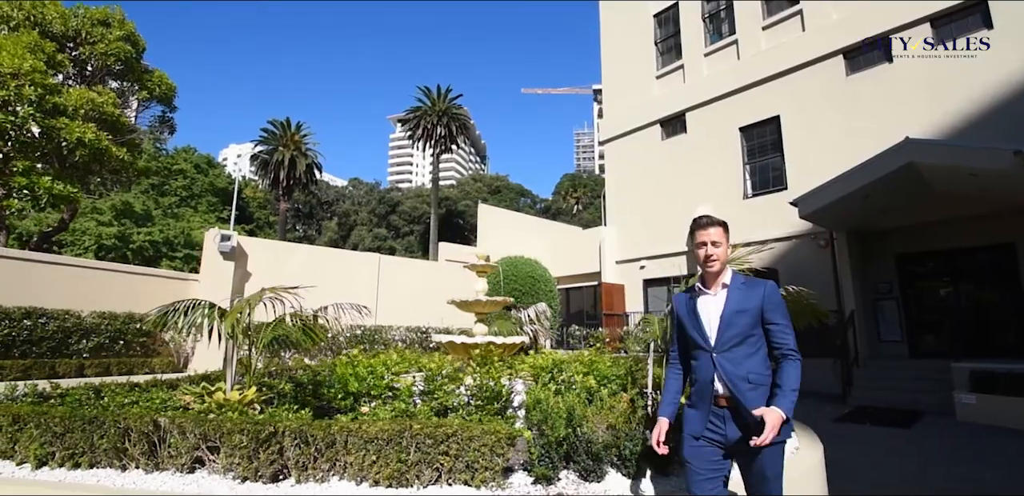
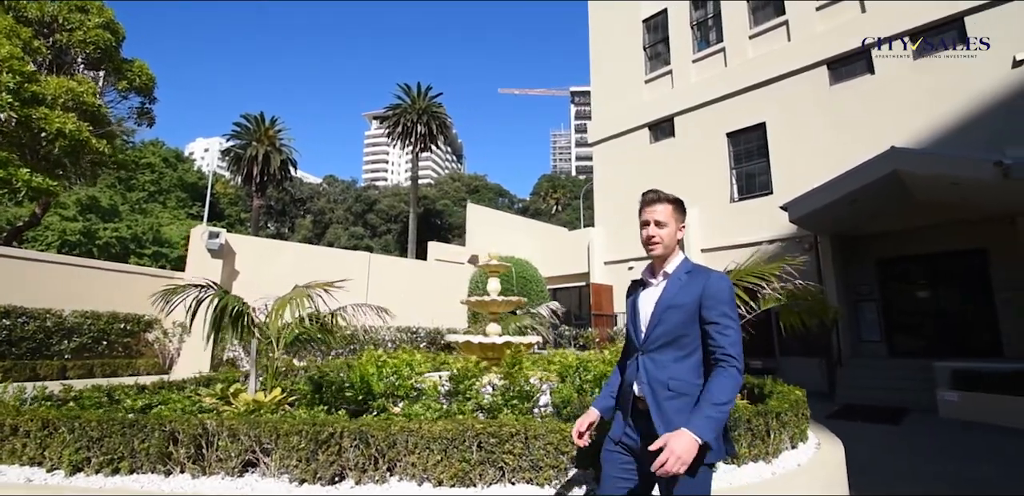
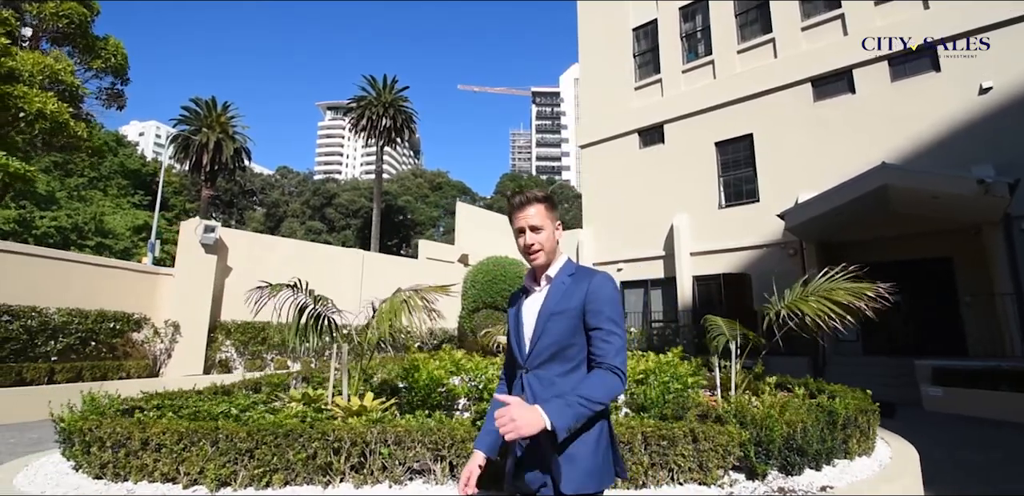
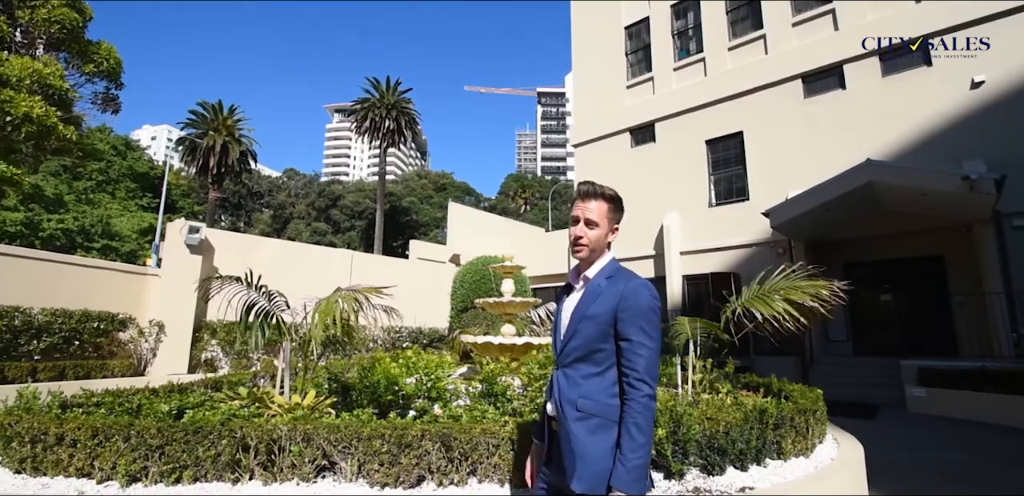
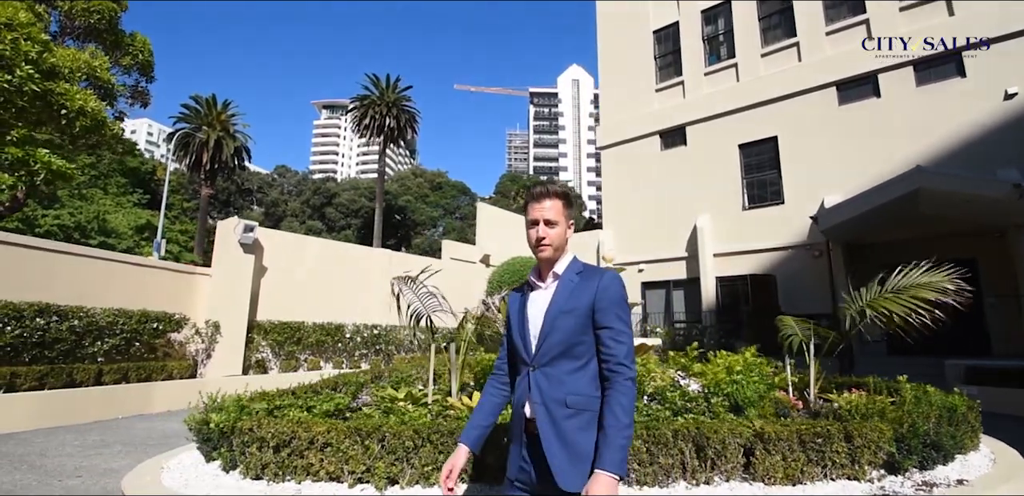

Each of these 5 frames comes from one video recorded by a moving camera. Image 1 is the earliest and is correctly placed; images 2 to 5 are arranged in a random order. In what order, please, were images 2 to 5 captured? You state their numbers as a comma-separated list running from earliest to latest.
2, 4, 3, 5
